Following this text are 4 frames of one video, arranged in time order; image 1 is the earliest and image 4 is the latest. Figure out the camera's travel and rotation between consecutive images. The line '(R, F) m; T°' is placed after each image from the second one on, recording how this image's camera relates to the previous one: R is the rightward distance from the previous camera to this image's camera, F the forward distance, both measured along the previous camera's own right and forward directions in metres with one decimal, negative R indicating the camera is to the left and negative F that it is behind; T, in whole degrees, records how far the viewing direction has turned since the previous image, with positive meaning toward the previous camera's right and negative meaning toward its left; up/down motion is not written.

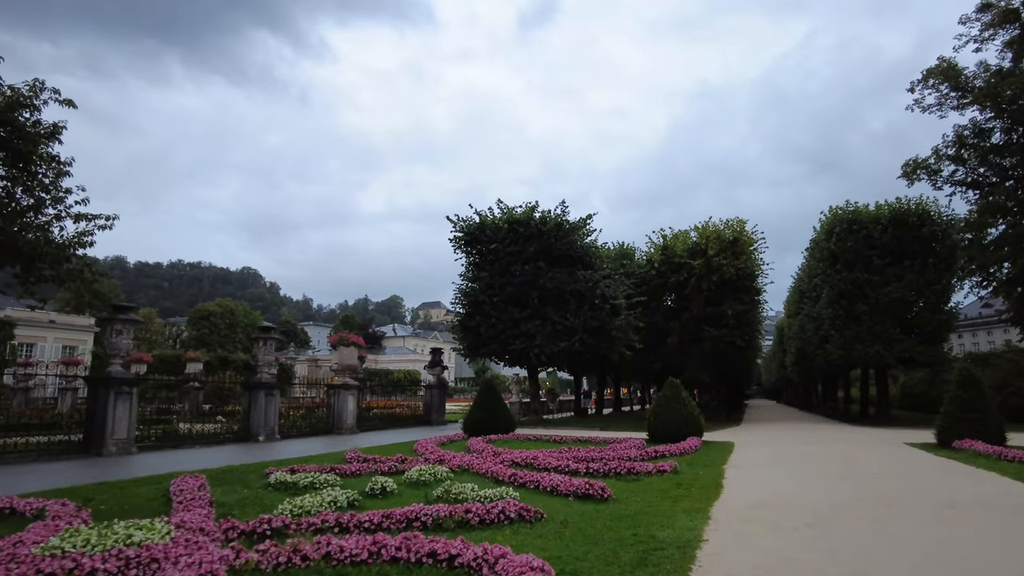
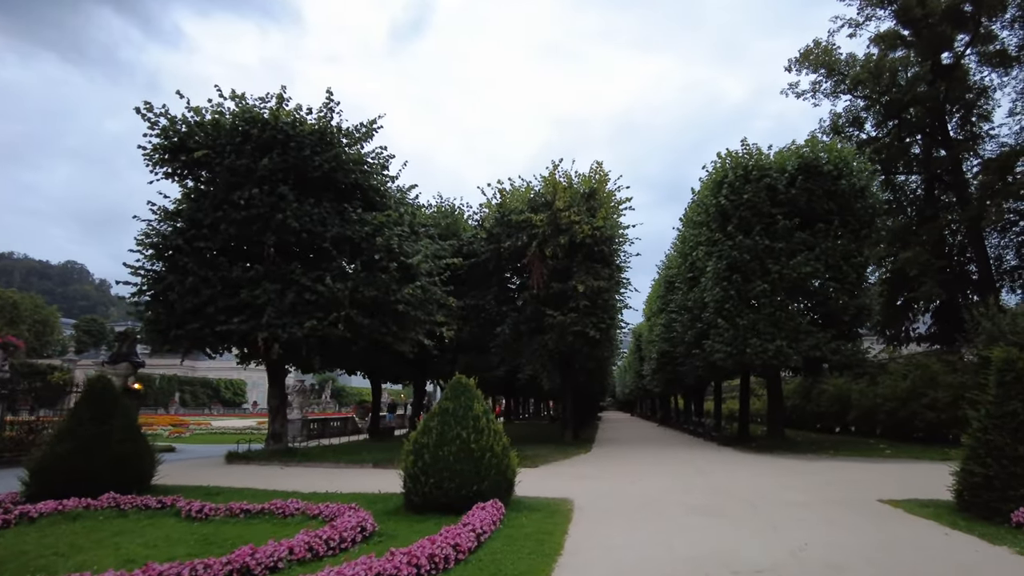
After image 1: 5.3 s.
(+3.7, +10.4) m; +12°
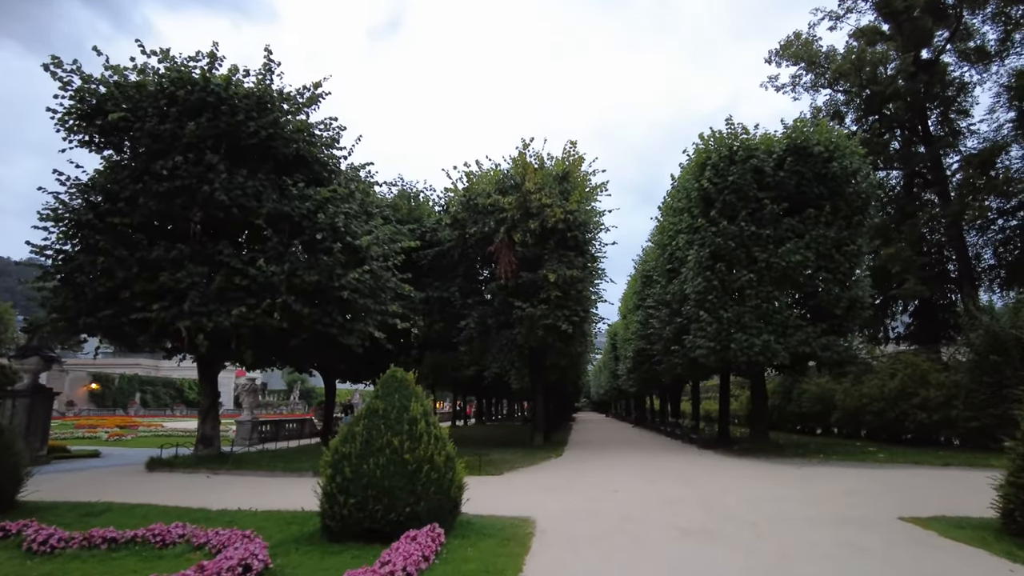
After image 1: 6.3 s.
(+0.3, +1.9) m; +2°
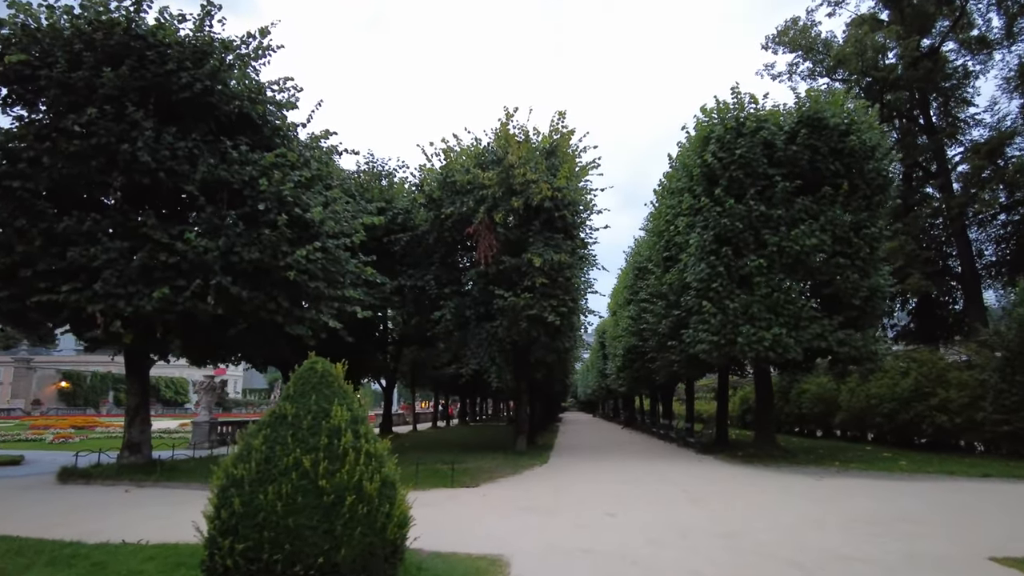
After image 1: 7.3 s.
(+0.2, +2.2) m; +1°
